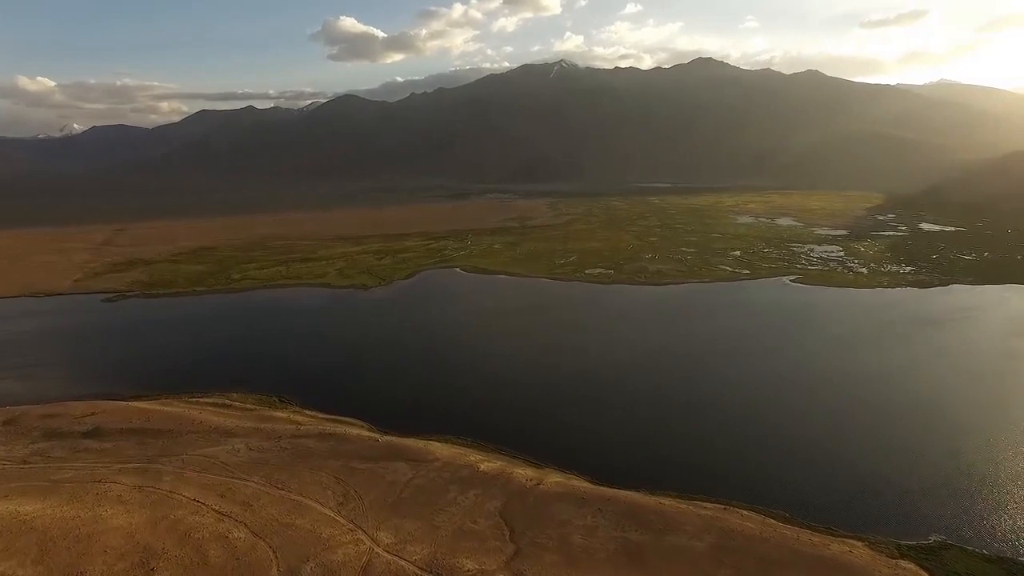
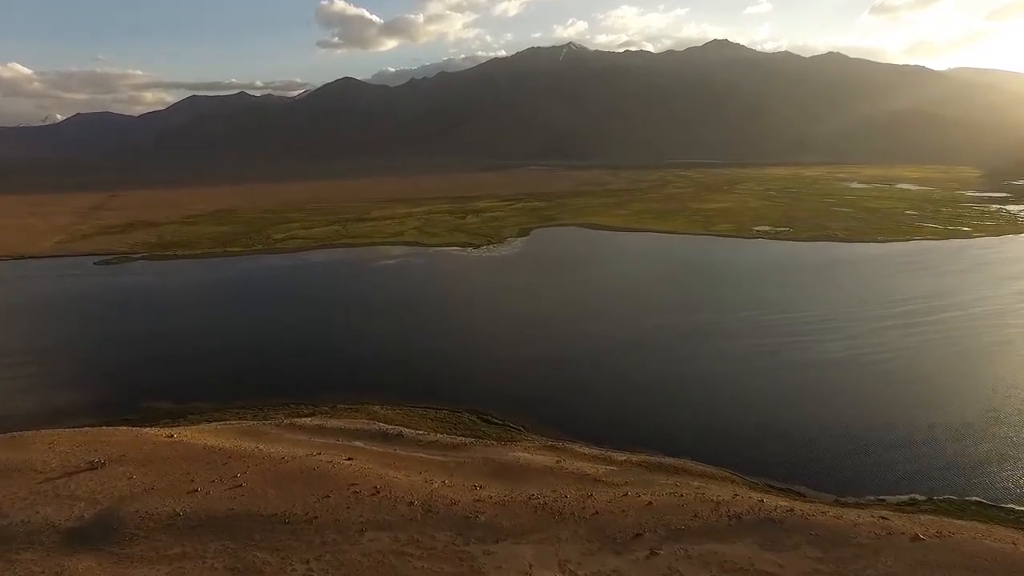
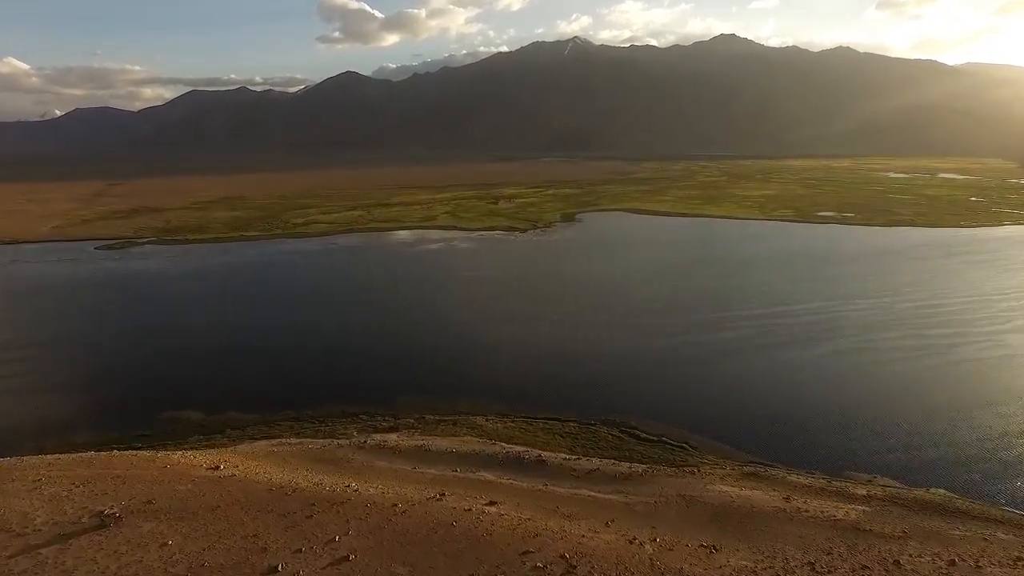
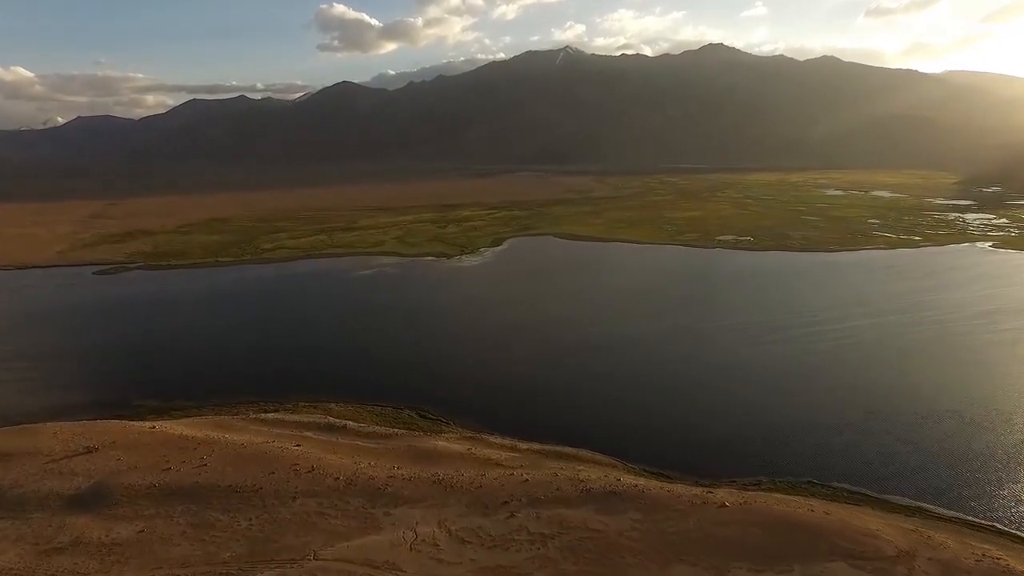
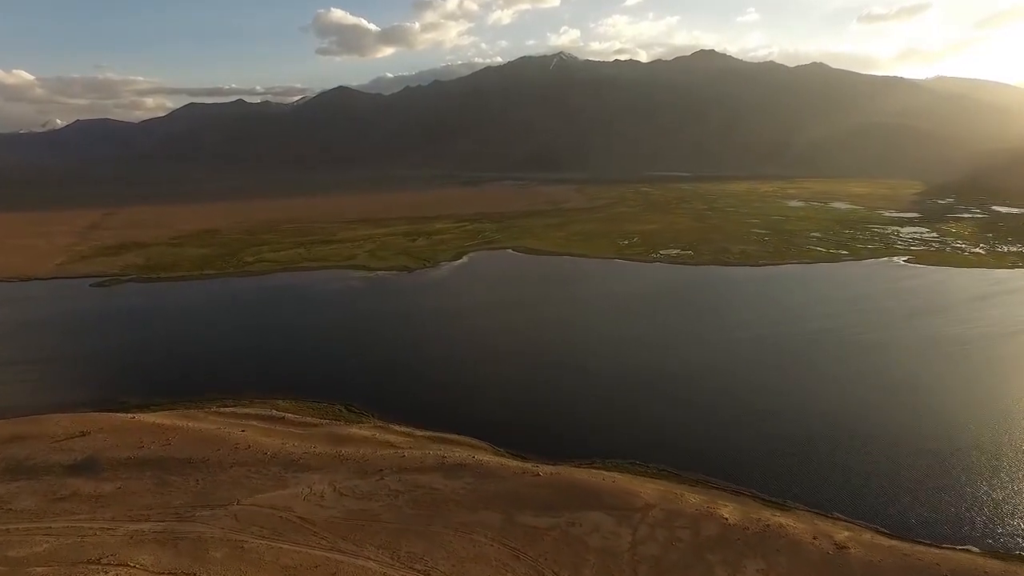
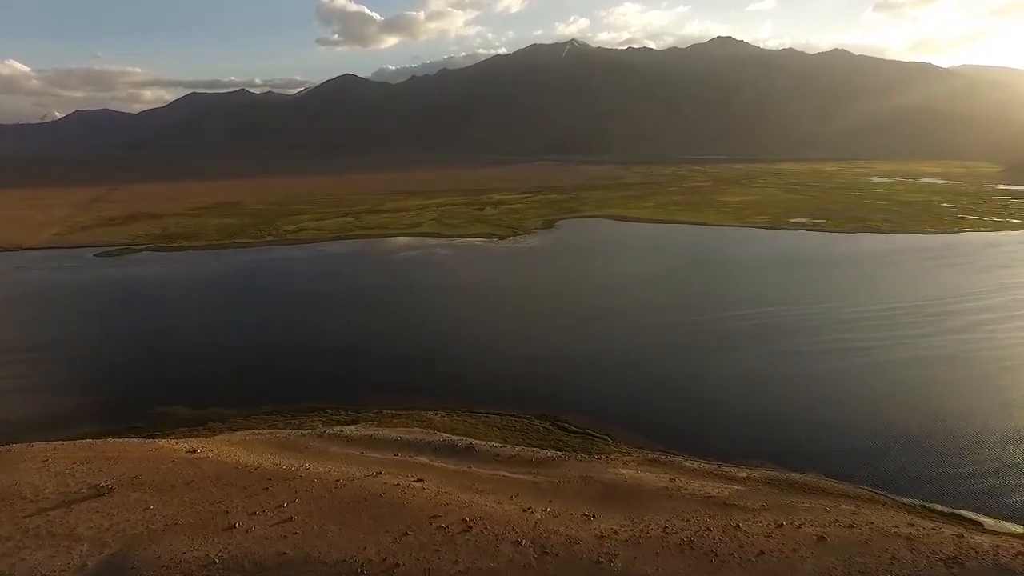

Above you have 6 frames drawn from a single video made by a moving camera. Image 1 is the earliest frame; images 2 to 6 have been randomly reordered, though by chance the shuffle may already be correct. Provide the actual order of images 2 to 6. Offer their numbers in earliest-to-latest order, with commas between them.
5, 4, 2, 6, 3
